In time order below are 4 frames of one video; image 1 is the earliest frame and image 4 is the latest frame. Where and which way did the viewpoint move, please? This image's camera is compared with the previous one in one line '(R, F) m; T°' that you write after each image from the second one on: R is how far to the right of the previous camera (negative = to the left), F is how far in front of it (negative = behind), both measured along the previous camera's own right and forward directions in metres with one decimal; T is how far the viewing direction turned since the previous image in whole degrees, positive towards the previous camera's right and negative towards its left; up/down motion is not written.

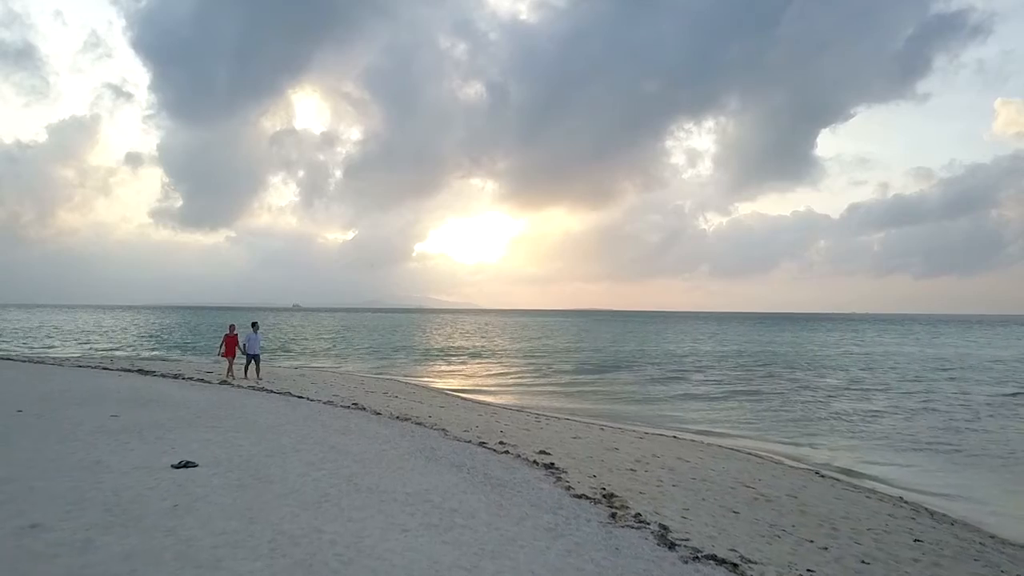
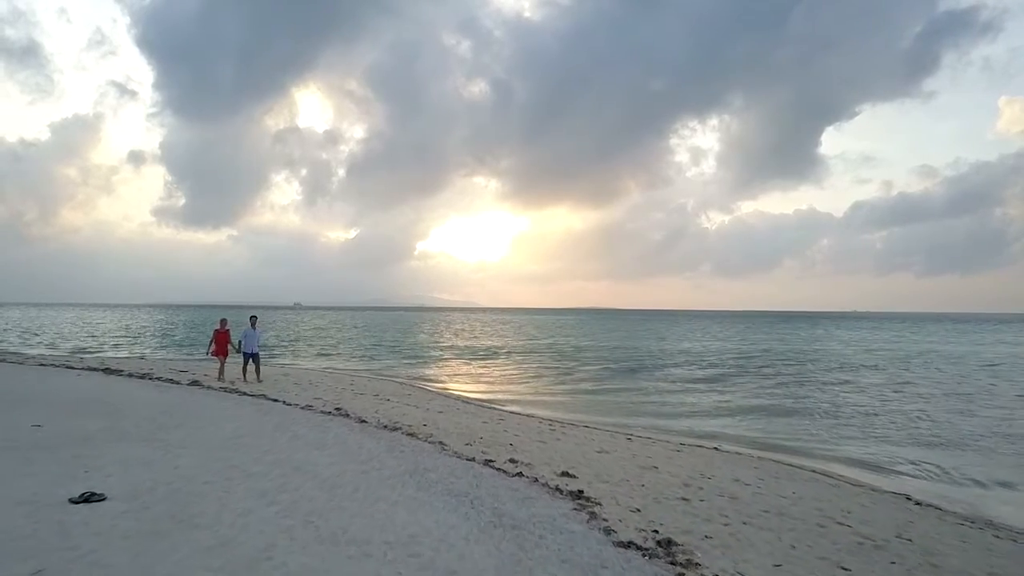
(-1.6, +0.4) m; 0°
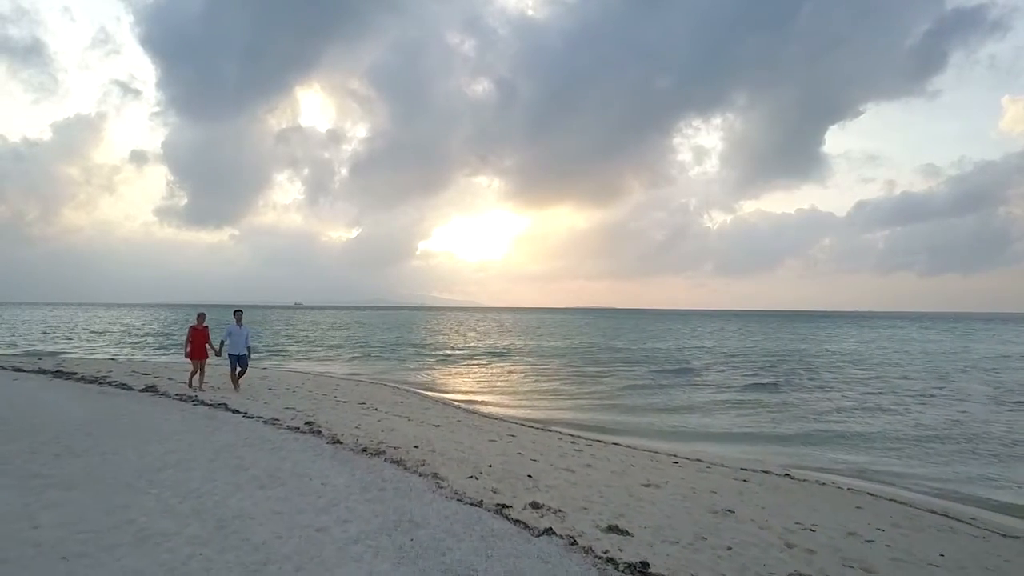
(-0.3, +2.7) m; 0°
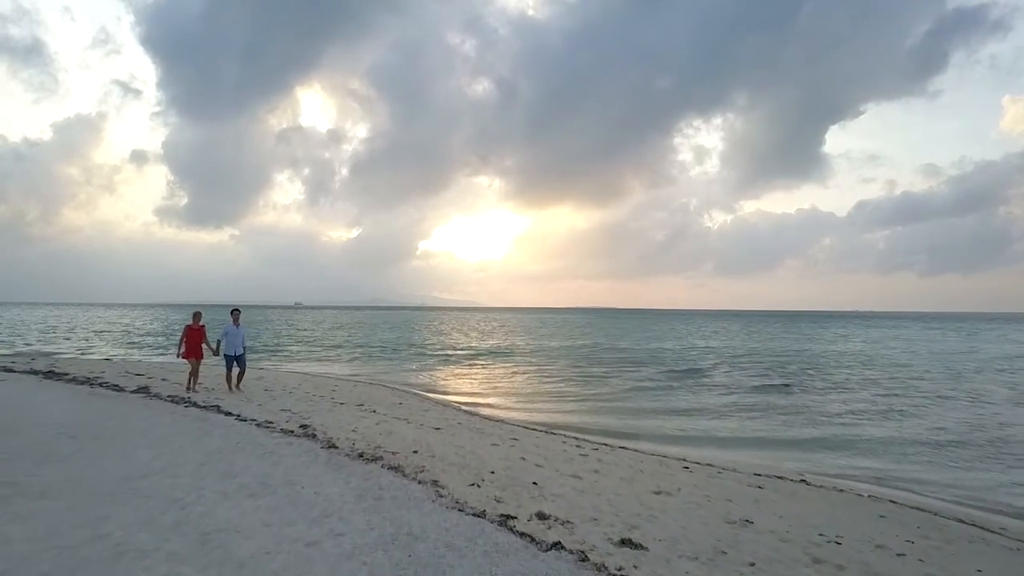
(+1.5, -2.5) m; 0°
